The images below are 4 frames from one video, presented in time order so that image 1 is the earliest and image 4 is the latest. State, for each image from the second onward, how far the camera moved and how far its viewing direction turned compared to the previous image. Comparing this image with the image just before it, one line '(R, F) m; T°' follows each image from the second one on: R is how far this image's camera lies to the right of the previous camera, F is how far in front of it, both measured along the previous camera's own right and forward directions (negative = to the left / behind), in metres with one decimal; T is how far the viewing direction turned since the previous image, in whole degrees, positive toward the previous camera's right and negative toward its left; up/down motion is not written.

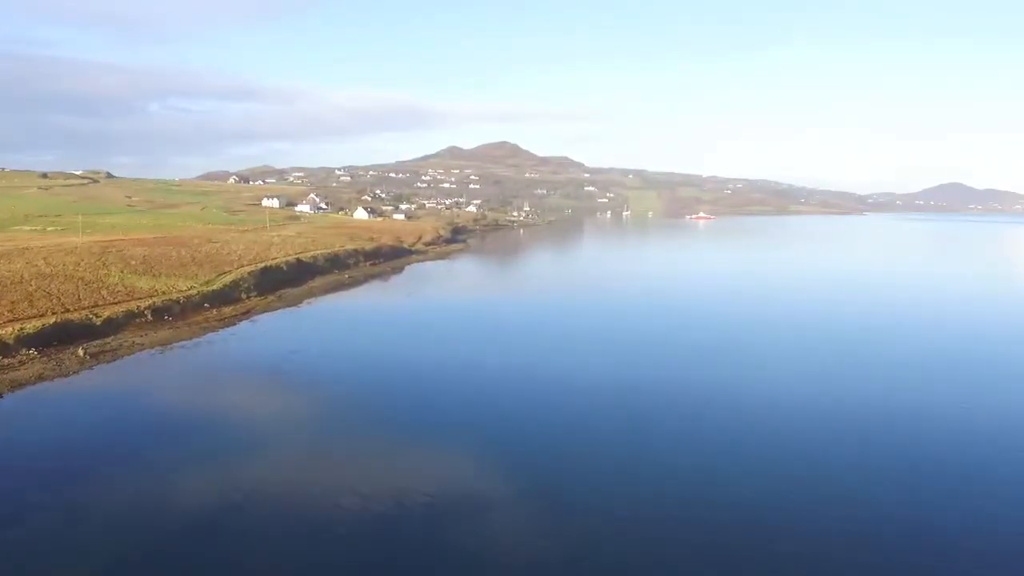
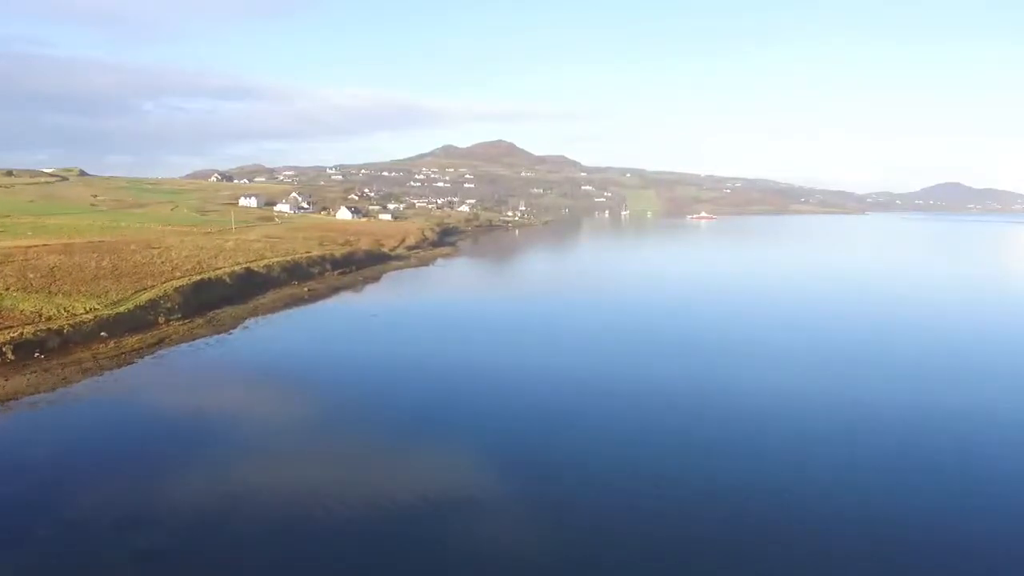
(+0.1, +1.0) m; 0°
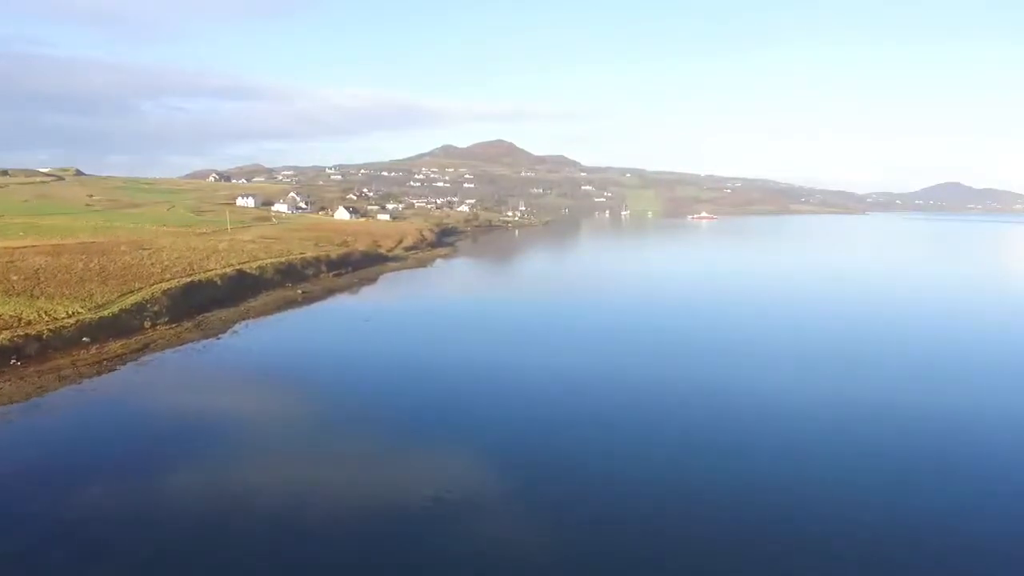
(0.0, +0.1) m; 0°
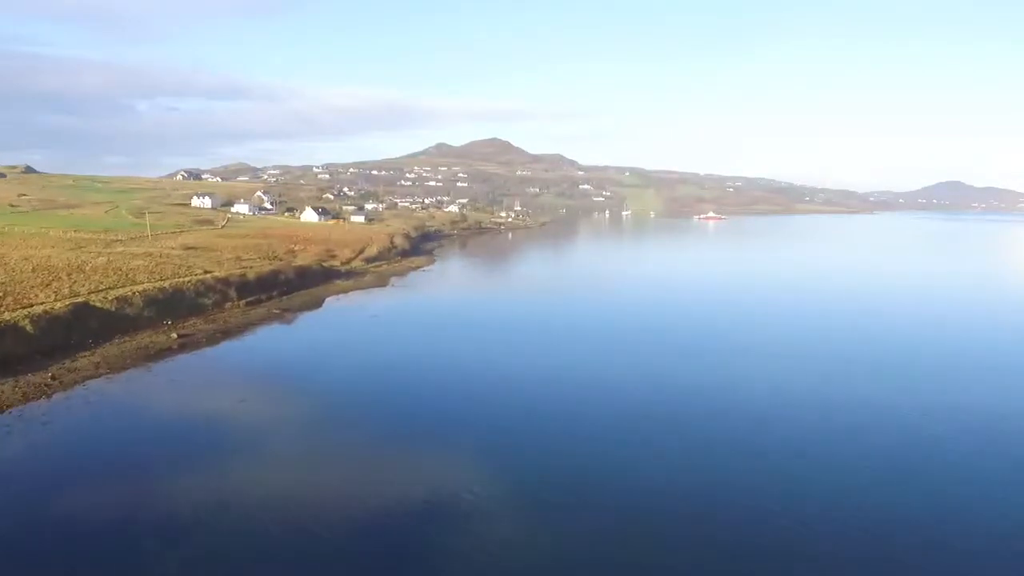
(+0.1, +1.8) m; 0°
